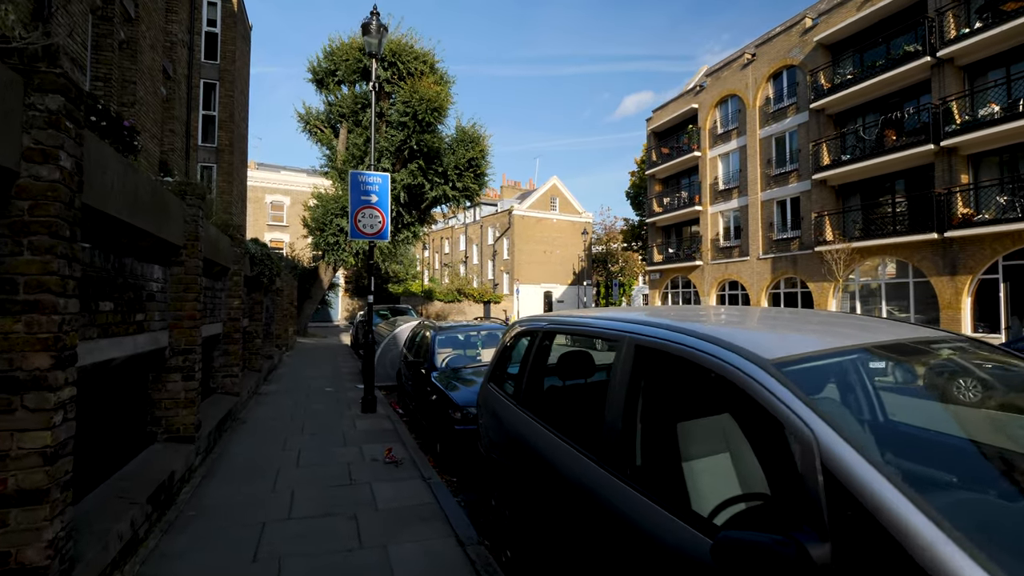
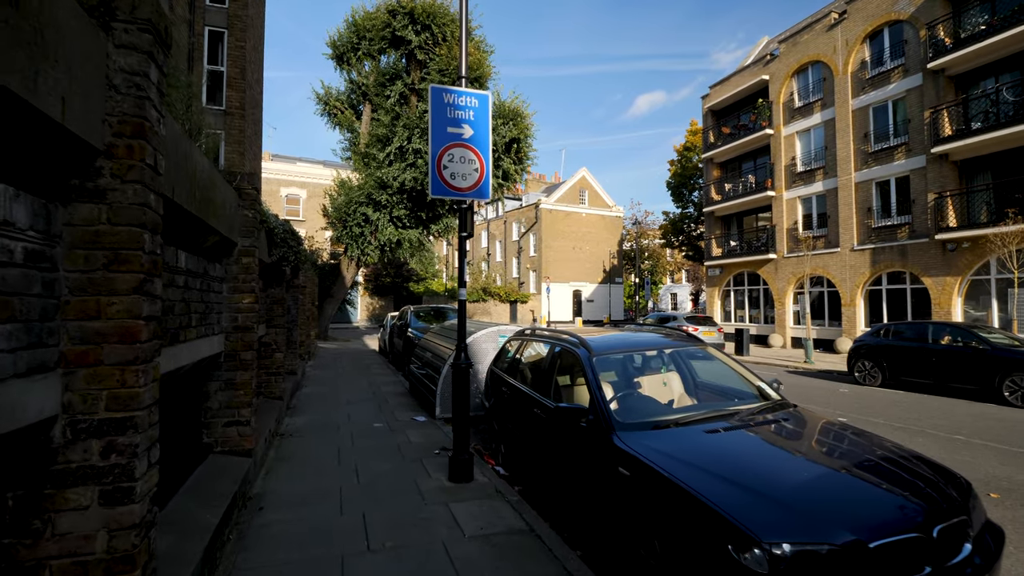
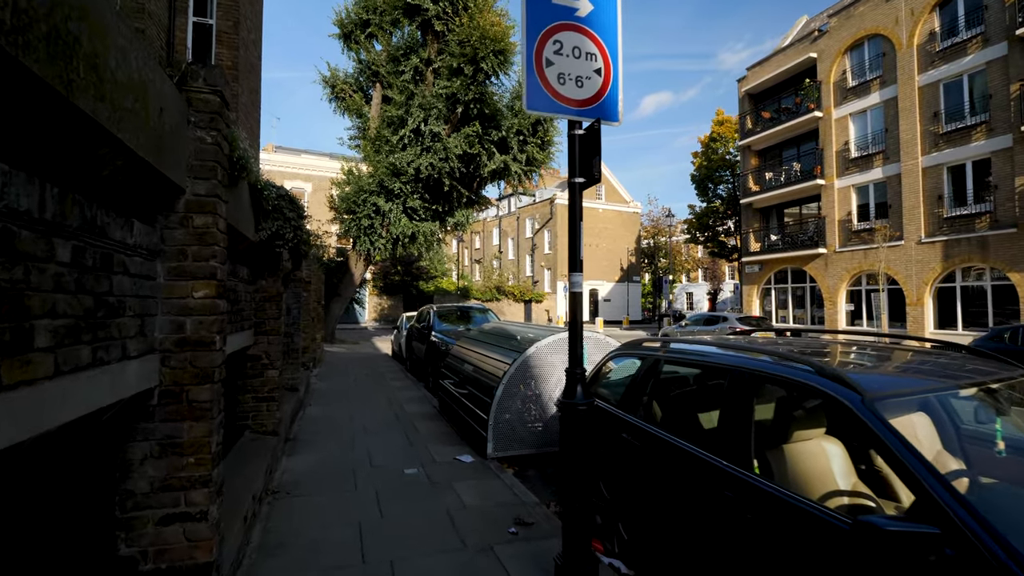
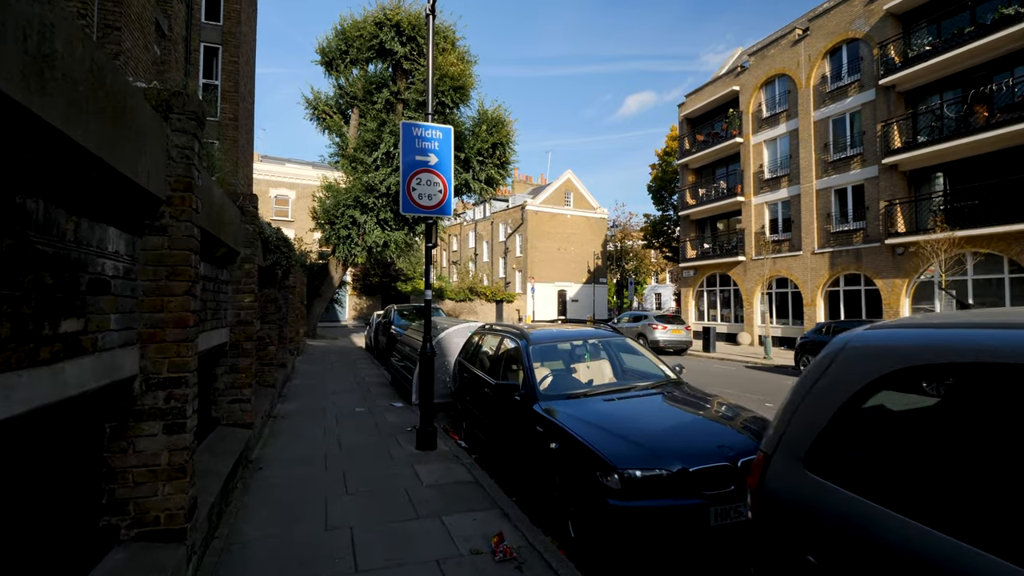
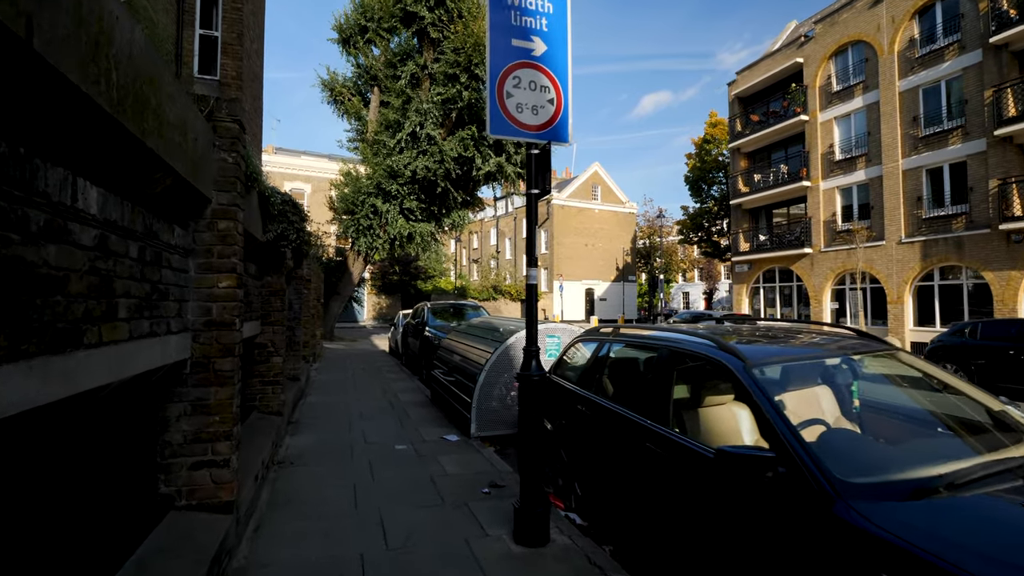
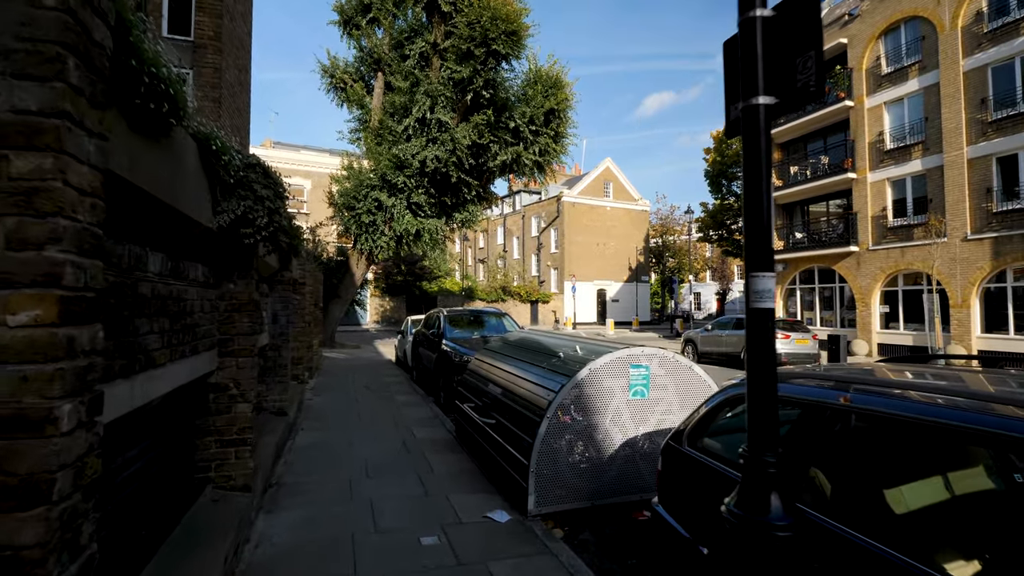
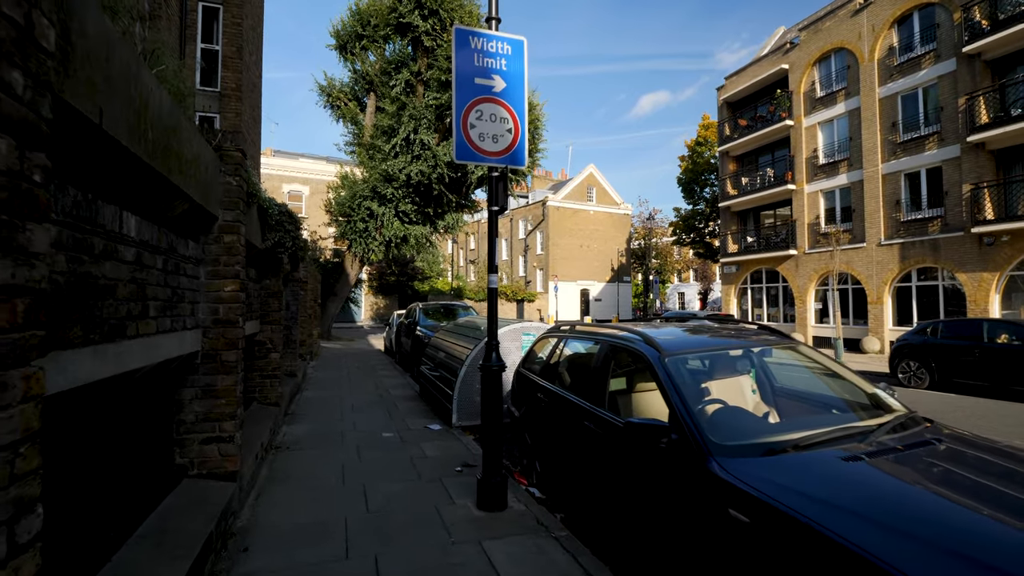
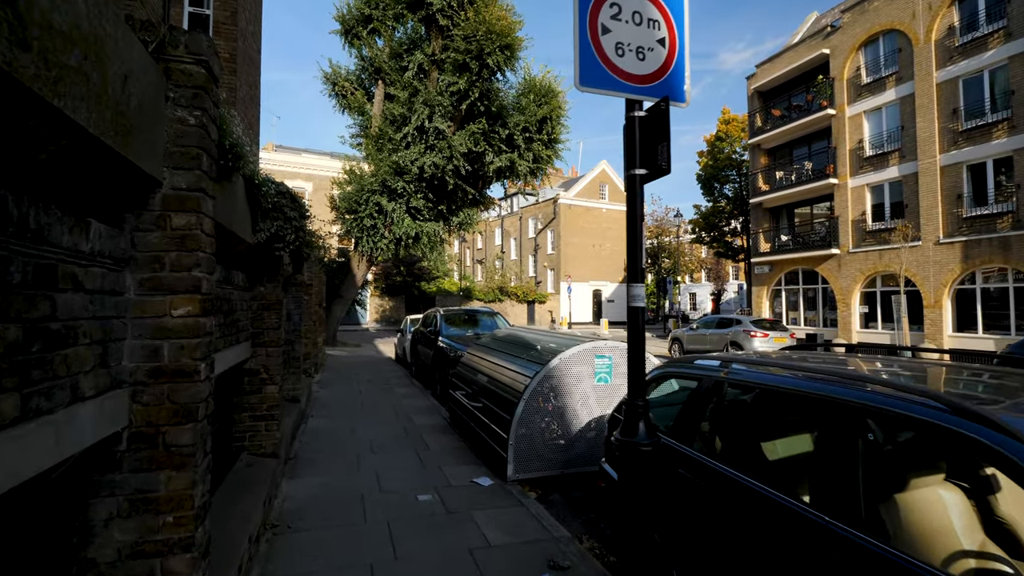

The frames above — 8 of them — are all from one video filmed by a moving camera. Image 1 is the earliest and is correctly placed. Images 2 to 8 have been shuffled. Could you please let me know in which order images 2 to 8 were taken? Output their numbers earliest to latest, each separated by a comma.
4, 2, 7, 5, 3, 8, 6
